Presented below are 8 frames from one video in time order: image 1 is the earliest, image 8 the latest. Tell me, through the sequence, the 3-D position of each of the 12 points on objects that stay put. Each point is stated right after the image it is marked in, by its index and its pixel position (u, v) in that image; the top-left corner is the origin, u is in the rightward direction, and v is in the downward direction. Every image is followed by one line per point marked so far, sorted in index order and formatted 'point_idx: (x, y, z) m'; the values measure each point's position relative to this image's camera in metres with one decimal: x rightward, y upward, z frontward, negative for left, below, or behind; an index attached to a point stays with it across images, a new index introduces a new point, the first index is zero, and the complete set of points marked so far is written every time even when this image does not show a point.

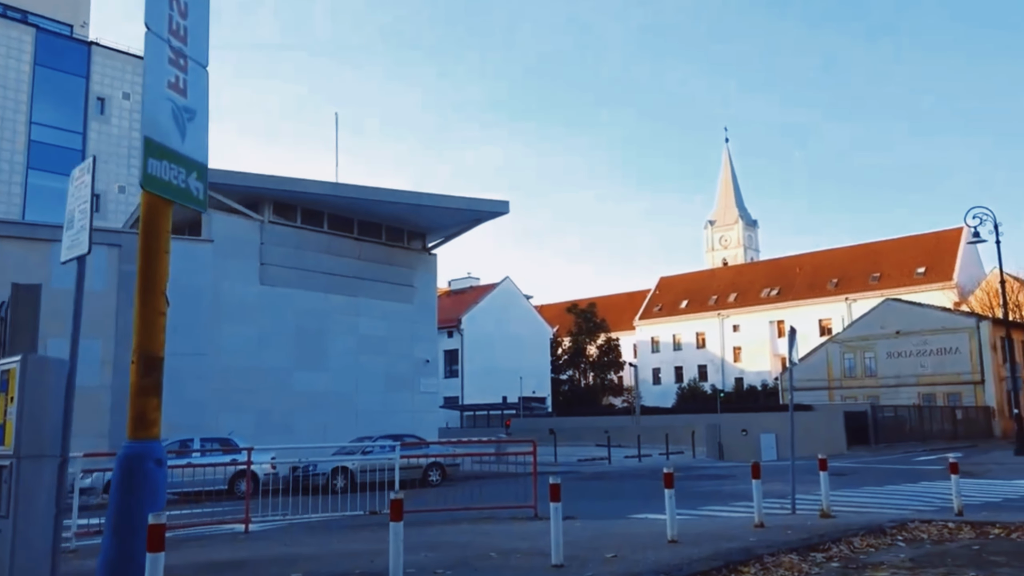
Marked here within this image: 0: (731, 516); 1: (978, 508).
0: (+3.6, -3.8, +13.7) m
1: (+7.7, -3.7, +13.7) m
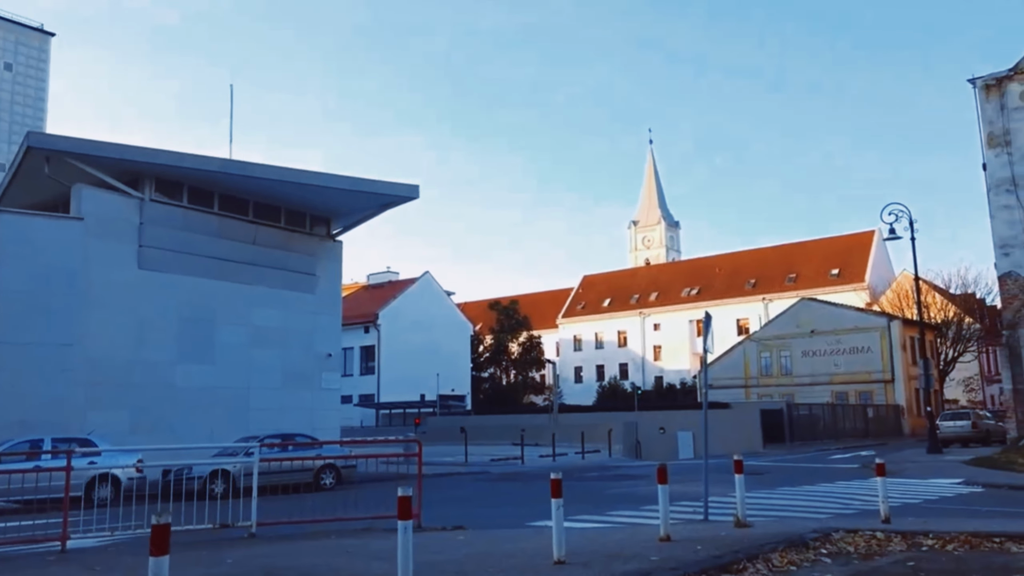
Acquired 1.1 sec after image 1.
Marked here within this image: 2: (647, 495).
0: (+1.9, -3.5, +12.3) m
1: (+5.9, -3.4, +12.6) m
2: (+3.2, -4.8, +19.4) m
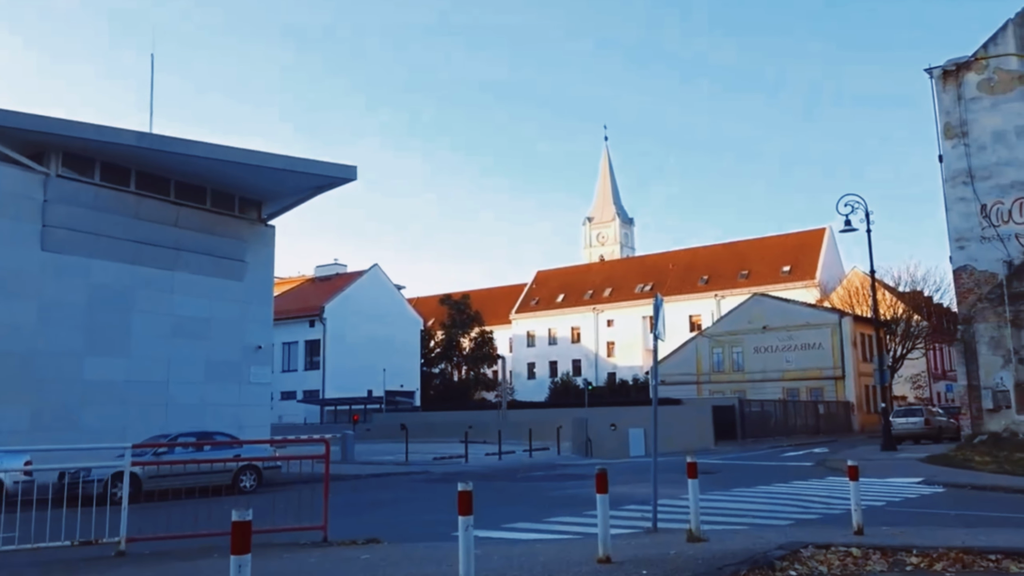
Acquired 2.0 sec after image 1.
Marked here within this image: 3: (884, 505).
0: (+0.9, -3.2, +10.8) m
1: (+4.9, -3.2, +11.3) m
2: (+1.8, -4.5, +18.0) m
3: (+6.5, -3.9, +14.5) m
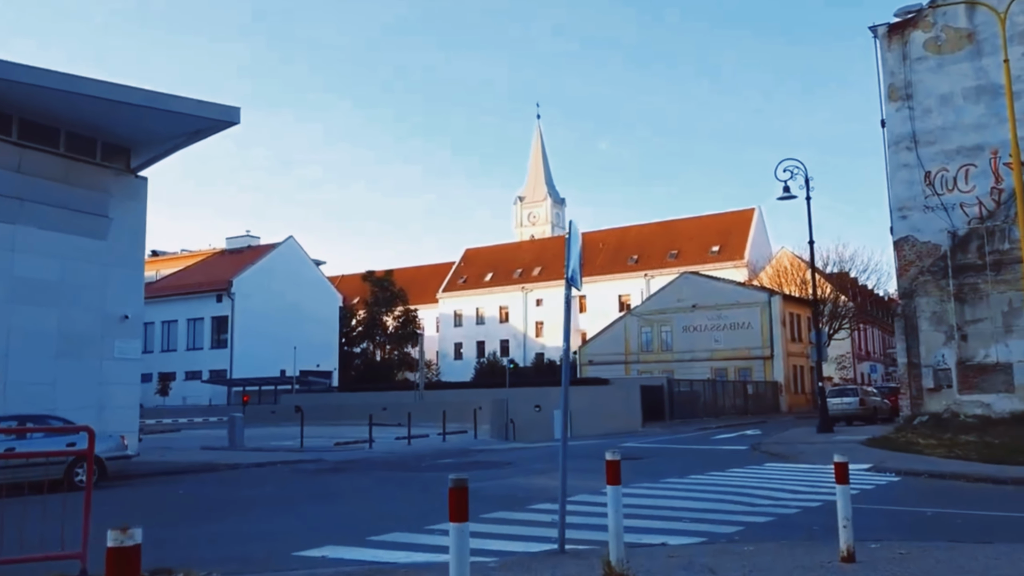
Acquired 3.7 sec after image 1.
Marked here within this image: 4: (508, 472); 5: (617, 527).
0: (-0.5, -2.6, +7.8) m
1: (+3.5, -2.5, +8.6) m
2: (-0.2, -3.7, +15.1) m
3: (+4.8, -3.2, +12.0) m
4: (-0.1, -4.2, +18.8) m
5: (+0.9, -1.9, +6.8) m
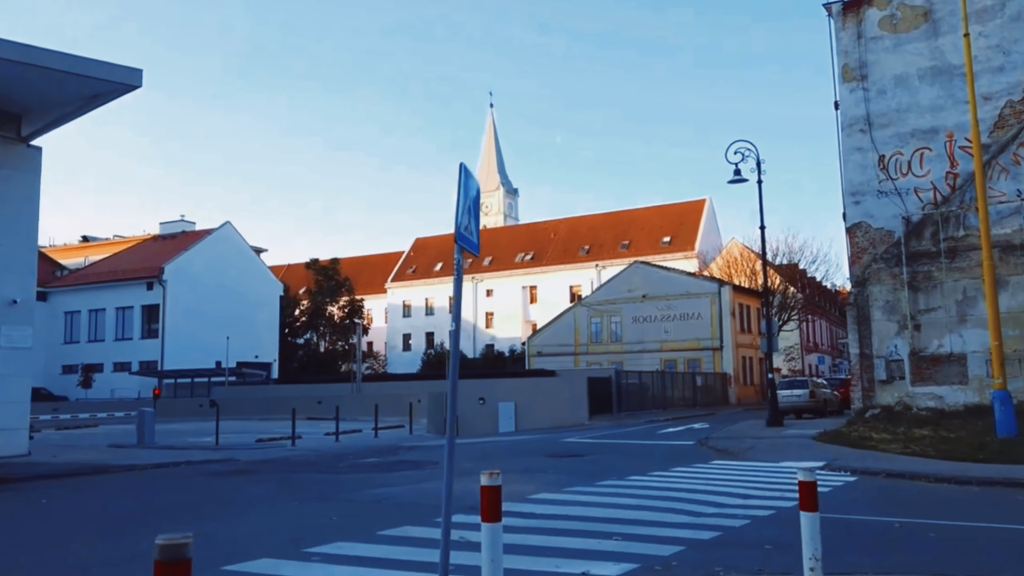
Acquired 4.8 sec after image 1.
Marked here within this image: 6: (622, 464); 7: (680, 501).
0: (-1.4, -2.3, +6.0) m
1: (+2.5, -2.3, +7.0) m
2: (-1.5, -3.4, +13.3) m
3: (+3.6, -2.9, +10.4) m
4: (-1.6, -3.8, +17.0) m
5: (0.0, -1.6, +5.0) m
6: (+2.5, -4.0, +18.8) m
7: (+2.6, -3.2, +12.9) m
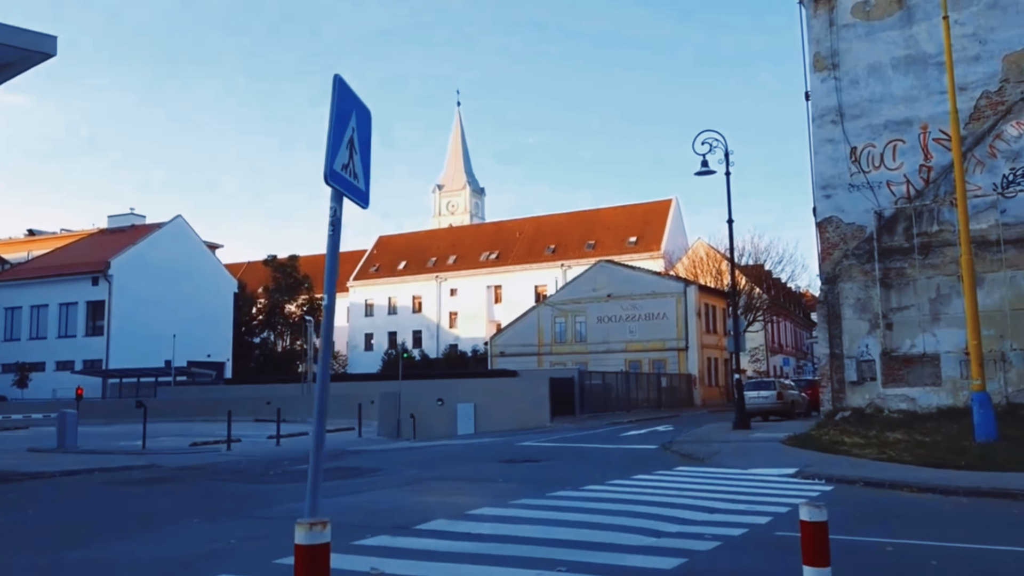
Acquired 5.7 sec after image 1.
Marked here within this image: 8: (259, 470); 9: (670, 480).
0: (-2.0, -2.1, +4.3) m
1: (+1.9, -2.1, +5.6) m
2: (-2.4, -3.2, +11.6) m
3: (+2.9, -2.7, +9.0) m
4: (-2.7, -3.6, +15.3) m
5: (-0.5, -1.4, +3.4) m
6: (+1.4, -3.8, +17.3) m
7: (+1.8, -3.0, +11.4) m
8: (-5.7, -4.1, +18.8) m
9: (+3.0, -3.6, +15.8) m
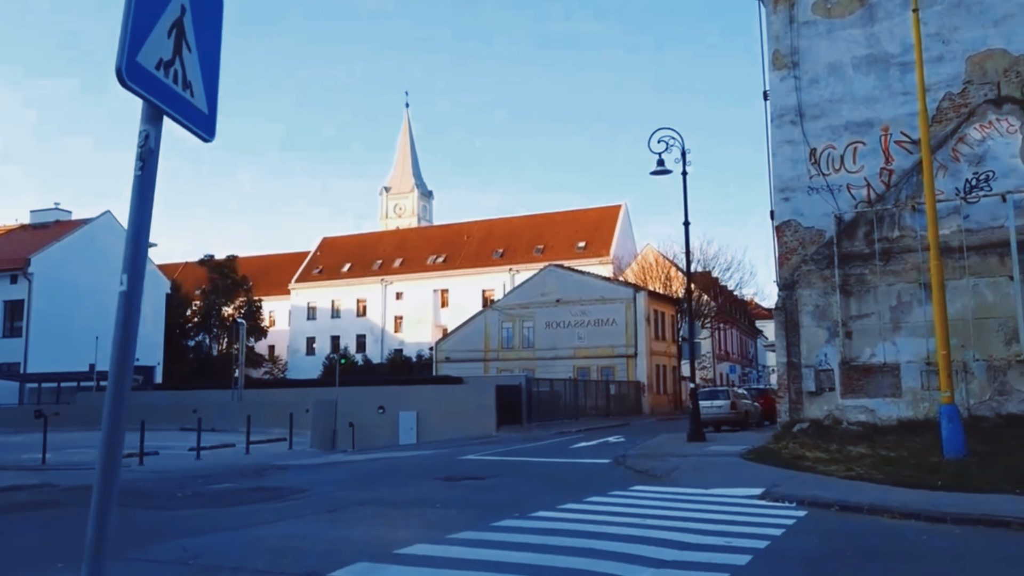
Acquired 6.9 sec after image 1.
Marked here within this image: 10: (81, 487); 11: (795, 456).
0: (-2.3, -2.0, +2.6) m
1: (+1.5, -2.1, +4.0) m
2: (-3.2, -3.1, +9.8) m
3: (+2.3, -2.7, +7.5) m
4: (-3.6, -3.6, +13.5) m
5: (-0.8, -1.3, +1.8) m
6: (+0.3, -3.9, +15.7) m
7: (+1.0, -3.0, +9.8) m
8: (-6.9, -4.1, +16.7) m
9: (+2.0, -3.7, +14.3) m
10: (-9.3, -4.3, +17.8) m
11: (+6.8, -4.1, +20.0) m
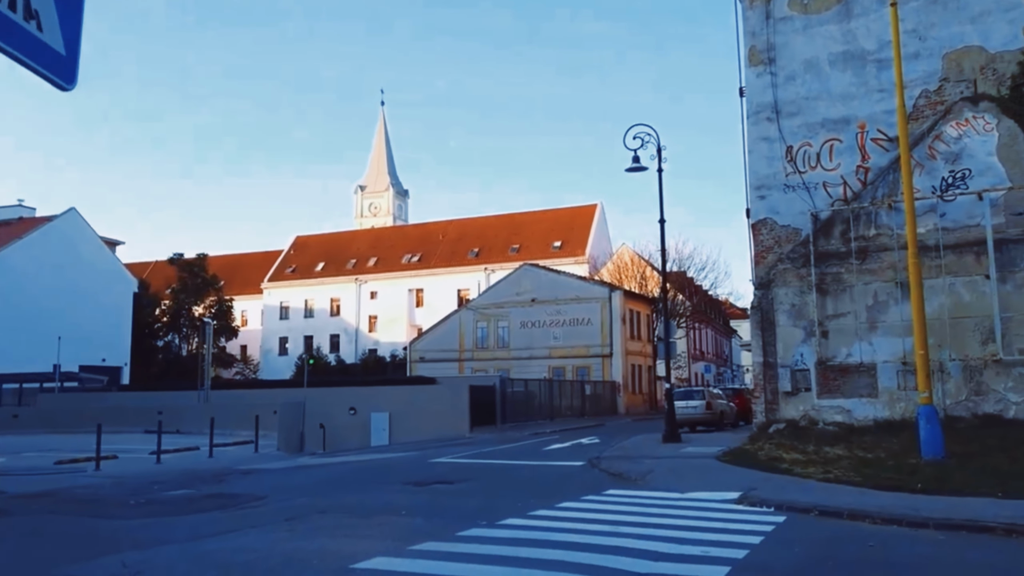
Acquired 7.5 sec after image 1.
0: (-2.5, -2.0, +1.9) m
1: (+1.3, -2.0, +3.5) m
2: (-3.5, -3.1, +9.2) m
3: (+1.9, -2.7, +7.0) m
4: (-4.1, -3.5, +12.8) m
5: (-0.9, -1.3, +1.2) m
6: (-0.3, -3.8, +15.1) m
7: (+0.6, -3.0, +9.3) m
8: (-7.5, -4.0, +15.9) m
9: (+1.5, -3.7, +13.8) m
10: (-9.9, -4.2, +17.0) m
11: (+6.1, -4.0, +19.6) m
